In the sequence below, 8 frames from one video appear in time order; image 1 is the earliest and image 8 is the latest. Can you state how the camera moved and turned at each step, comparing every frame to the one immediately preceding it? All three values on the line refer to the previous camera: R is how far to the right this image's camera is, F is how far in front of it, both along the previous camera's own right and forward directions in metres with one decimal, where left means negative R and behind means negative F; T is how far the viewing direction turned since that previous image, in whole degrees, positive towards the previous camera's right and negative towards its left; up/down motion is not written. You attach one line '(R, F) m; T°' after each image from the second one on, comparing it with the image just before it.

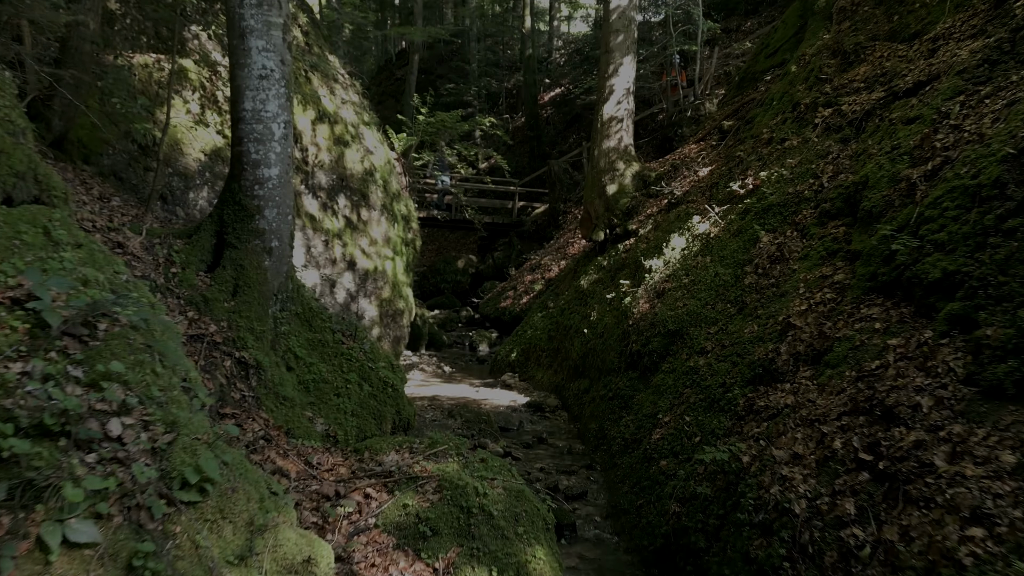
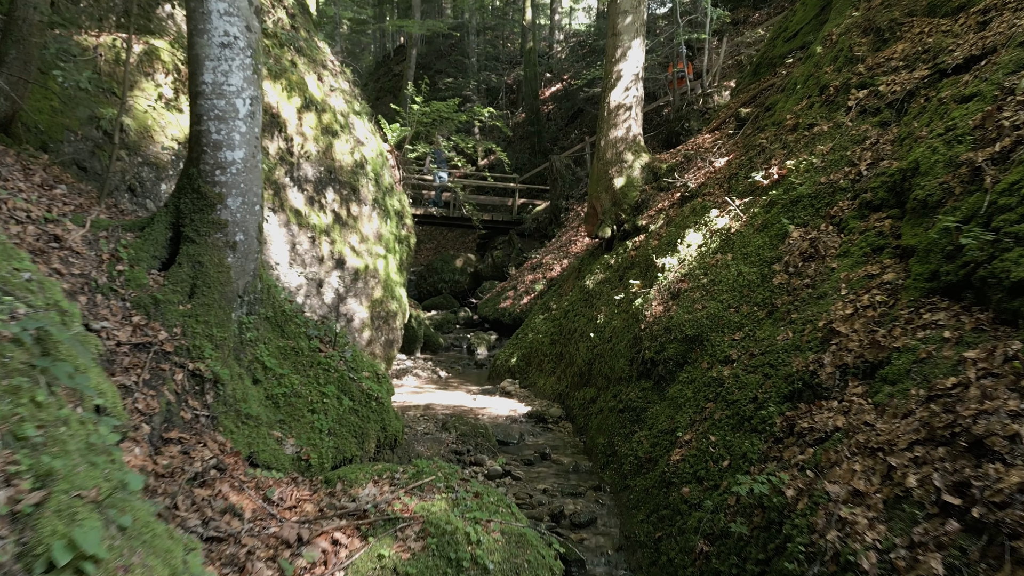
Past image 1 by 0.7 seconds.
(0.0, +0.6) m; 0°
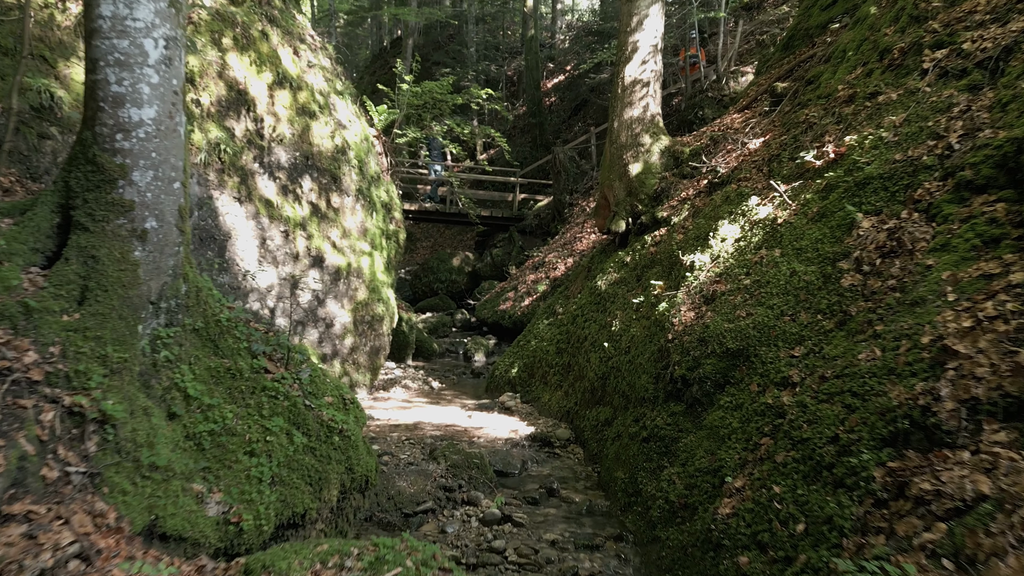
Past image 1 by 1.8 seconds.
(0.0, +1.0) m; 0°
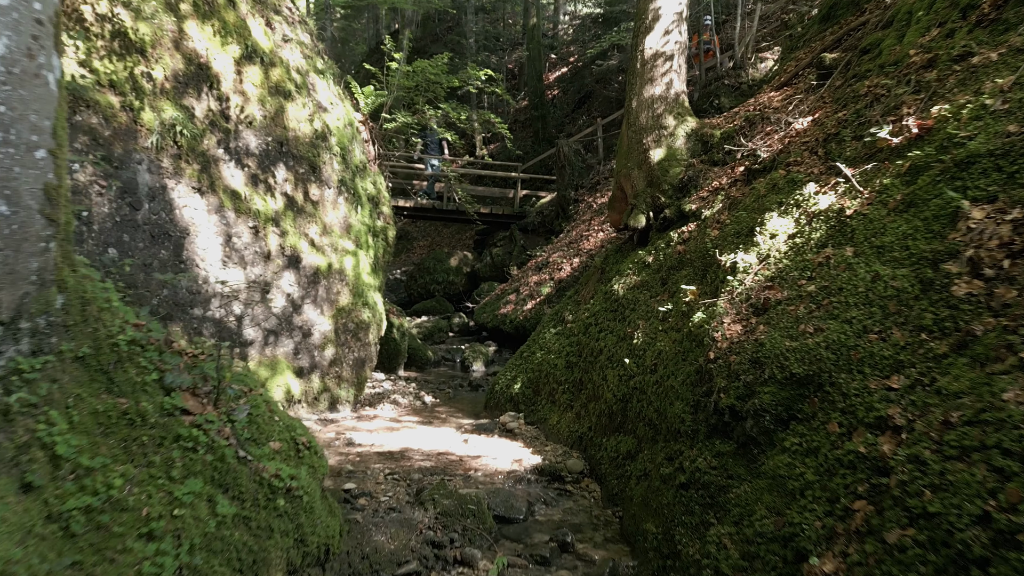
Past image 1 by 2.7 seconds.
(0.0, +1.0) m; 0°
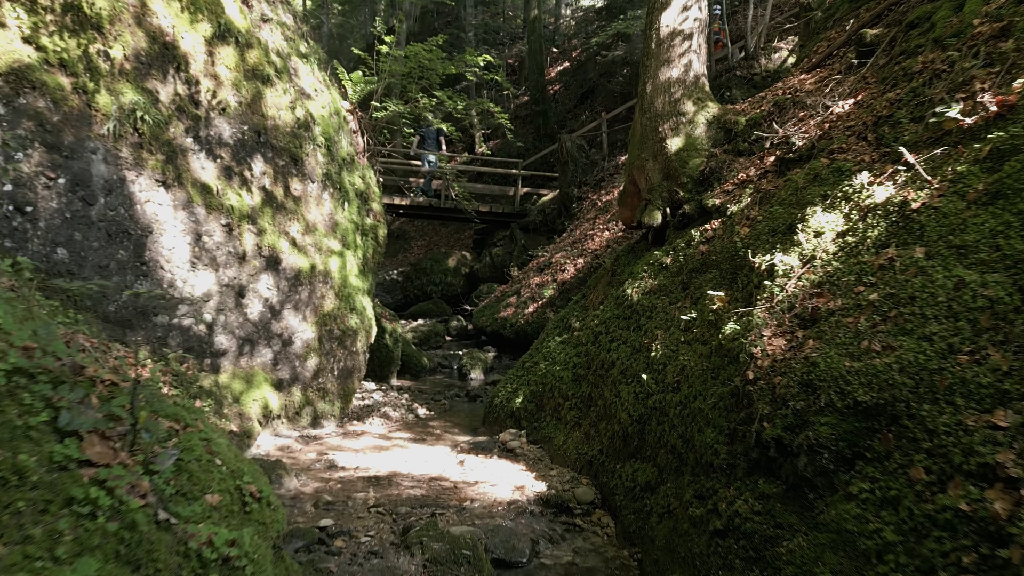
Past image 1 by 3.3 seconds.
(0.0, +0.6) m; 0°
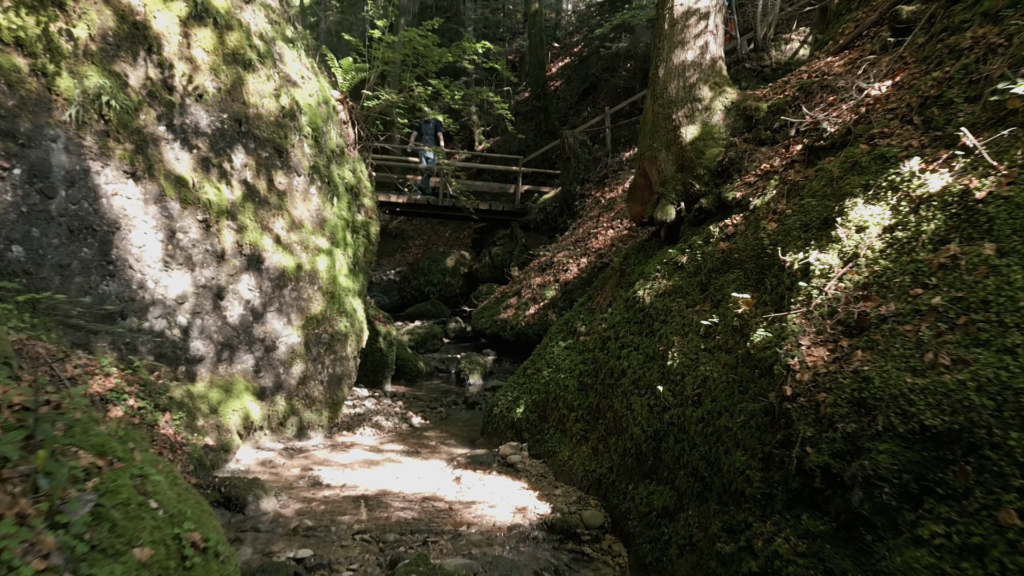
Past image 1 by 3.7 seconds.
(0.0, +0.5) m; 0°
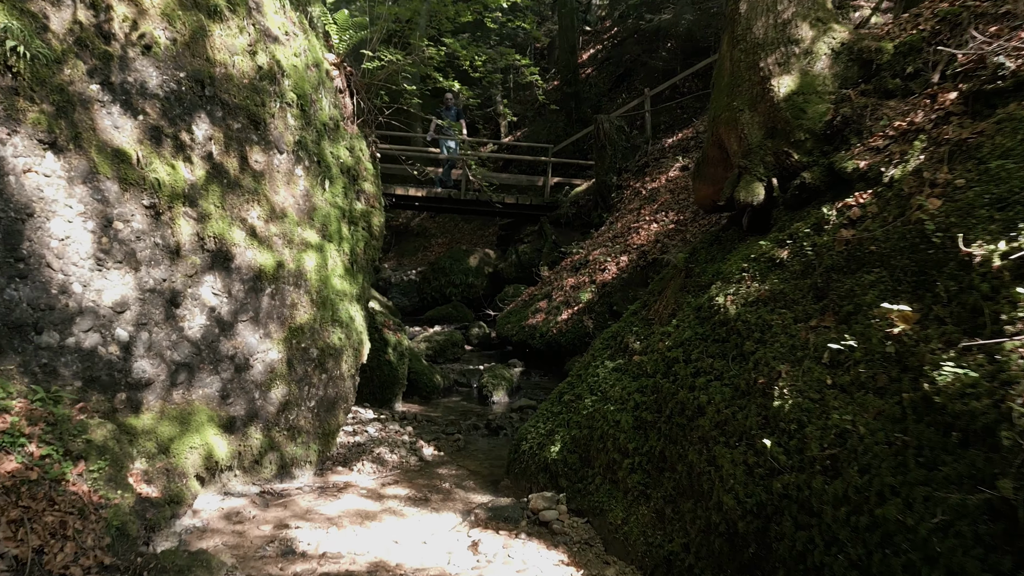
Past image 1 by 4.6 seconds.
(0.0, +1.3) m; -2°
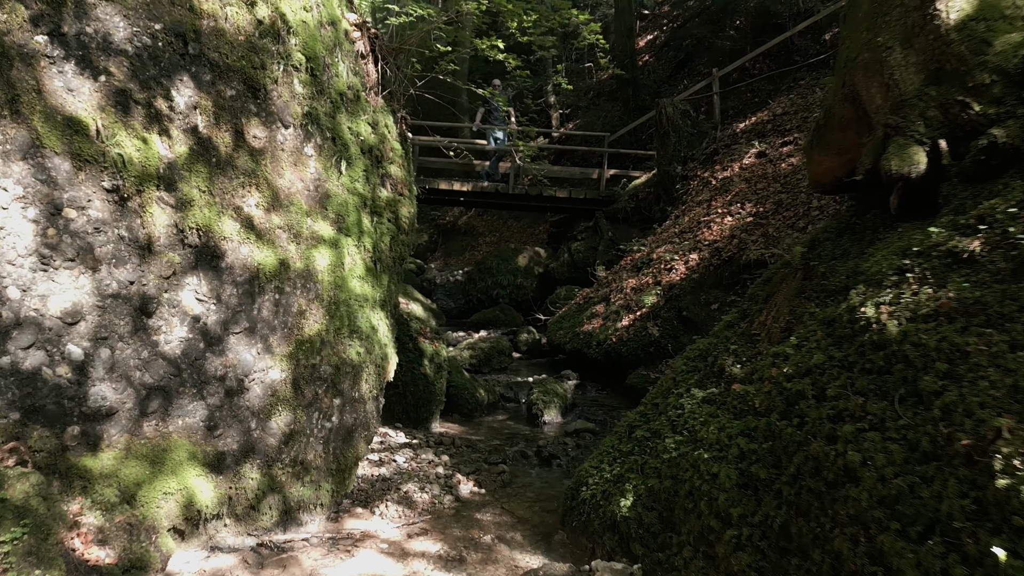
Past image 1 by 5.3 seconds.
(0.0, +1.0) m; -4°
